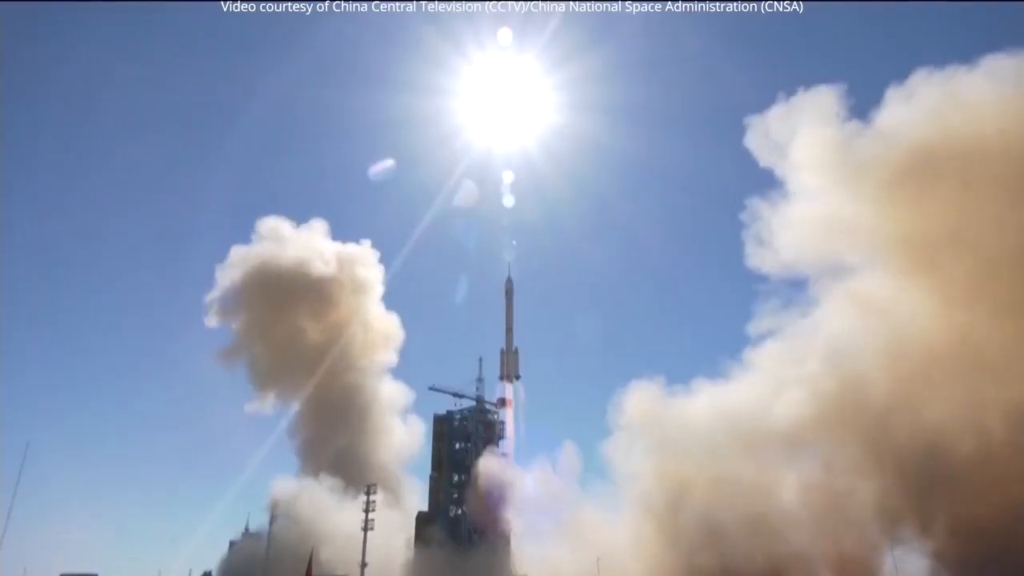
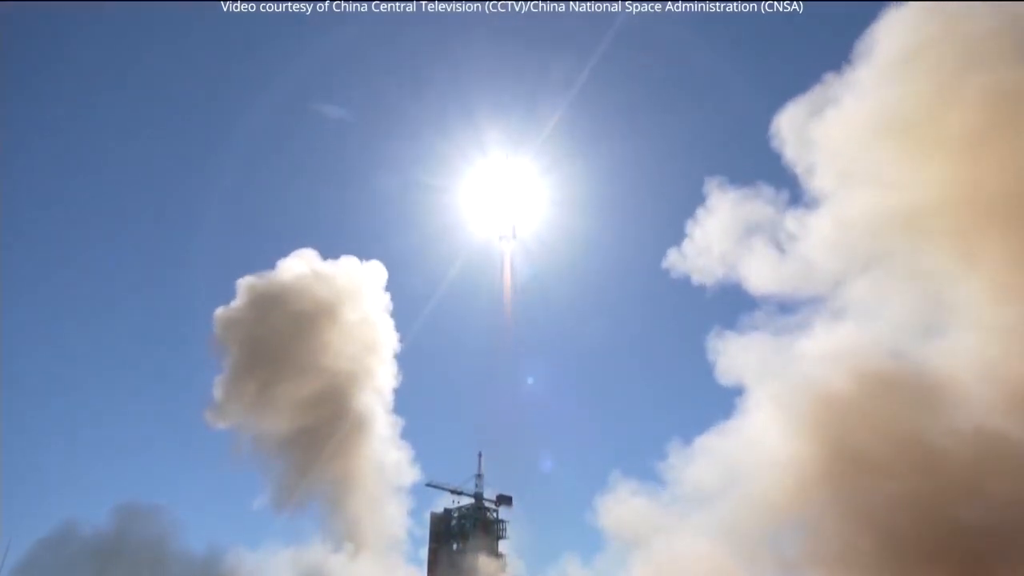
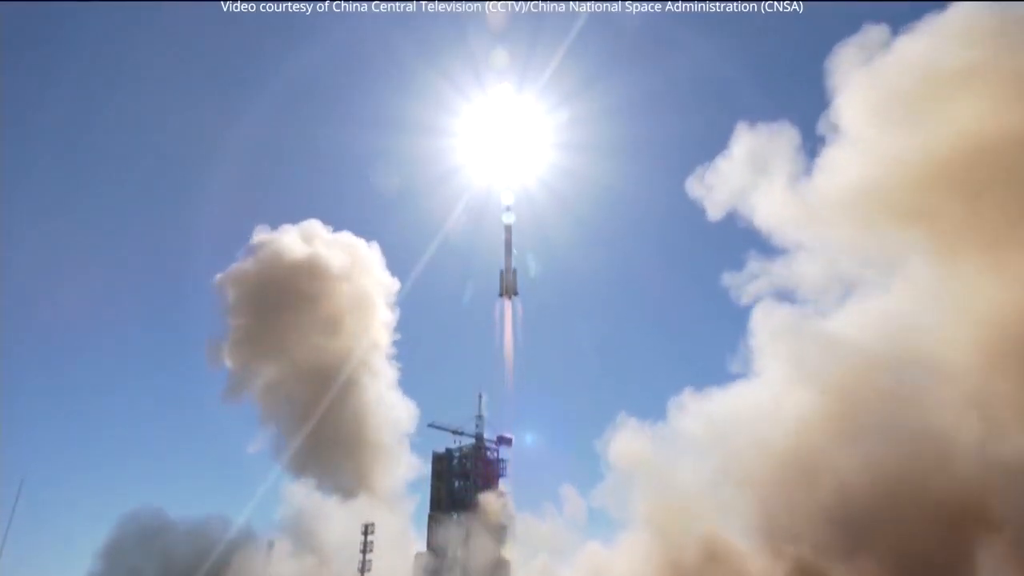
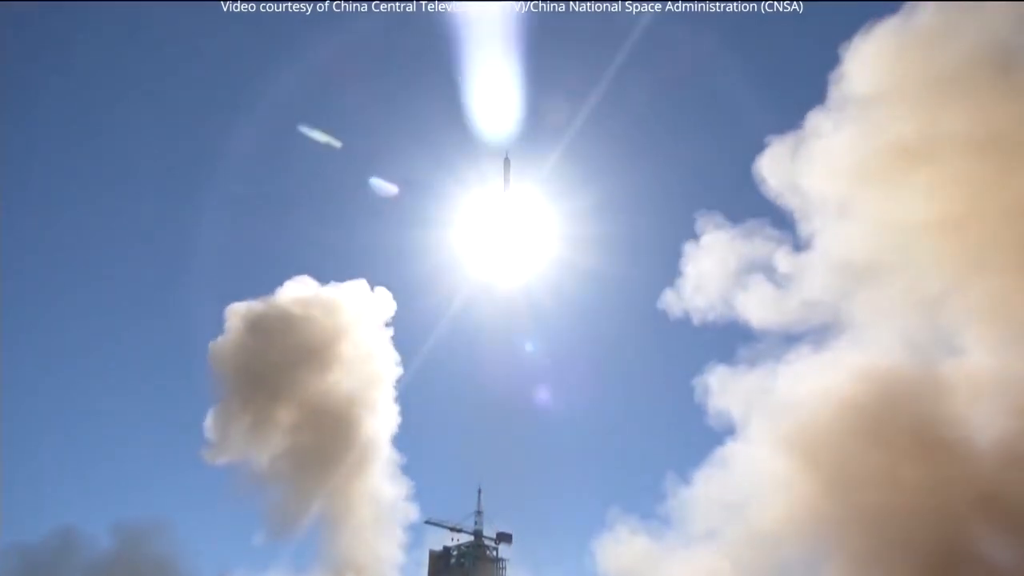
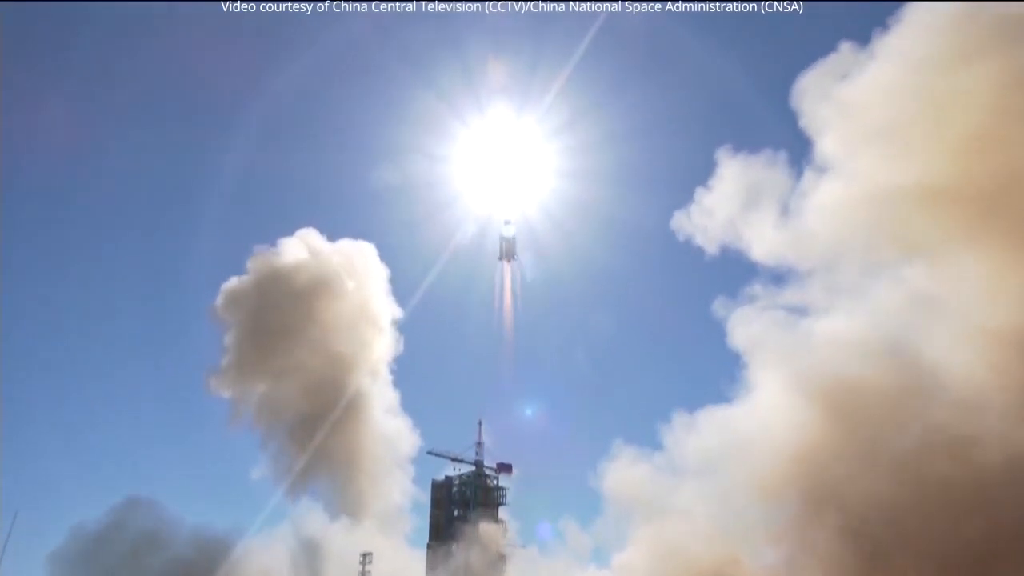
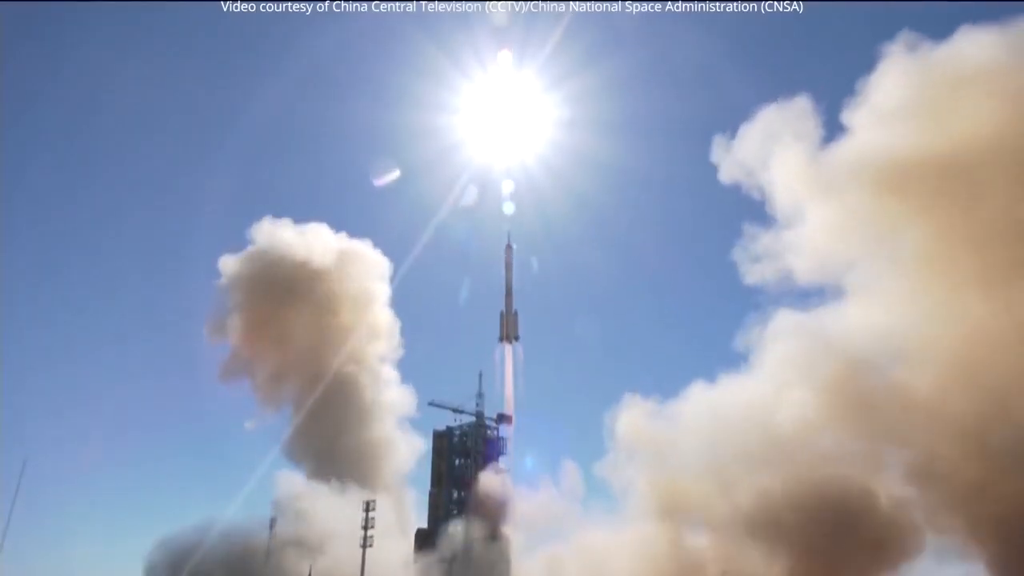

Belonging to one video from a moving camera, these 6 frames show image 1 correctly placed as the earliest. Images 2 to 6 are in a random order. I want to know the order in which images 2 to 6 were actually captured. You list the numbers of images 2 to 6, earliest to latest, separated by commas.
6, 3, 5, 2, 4
